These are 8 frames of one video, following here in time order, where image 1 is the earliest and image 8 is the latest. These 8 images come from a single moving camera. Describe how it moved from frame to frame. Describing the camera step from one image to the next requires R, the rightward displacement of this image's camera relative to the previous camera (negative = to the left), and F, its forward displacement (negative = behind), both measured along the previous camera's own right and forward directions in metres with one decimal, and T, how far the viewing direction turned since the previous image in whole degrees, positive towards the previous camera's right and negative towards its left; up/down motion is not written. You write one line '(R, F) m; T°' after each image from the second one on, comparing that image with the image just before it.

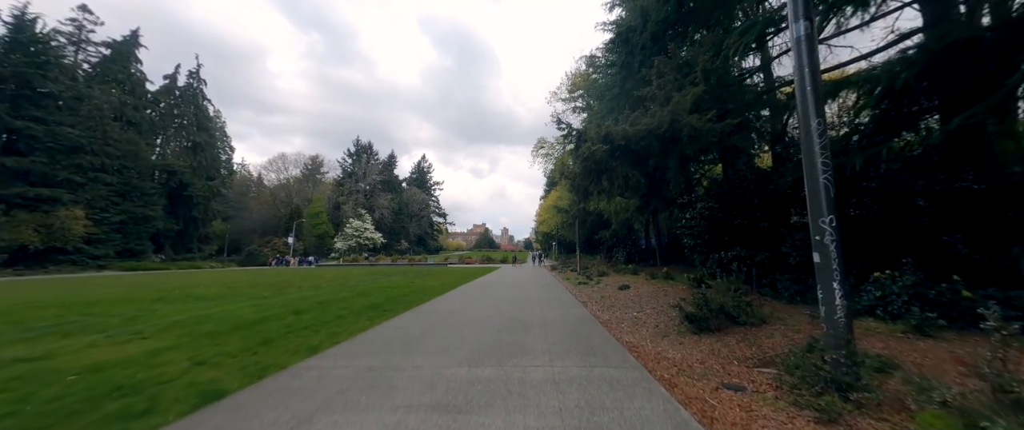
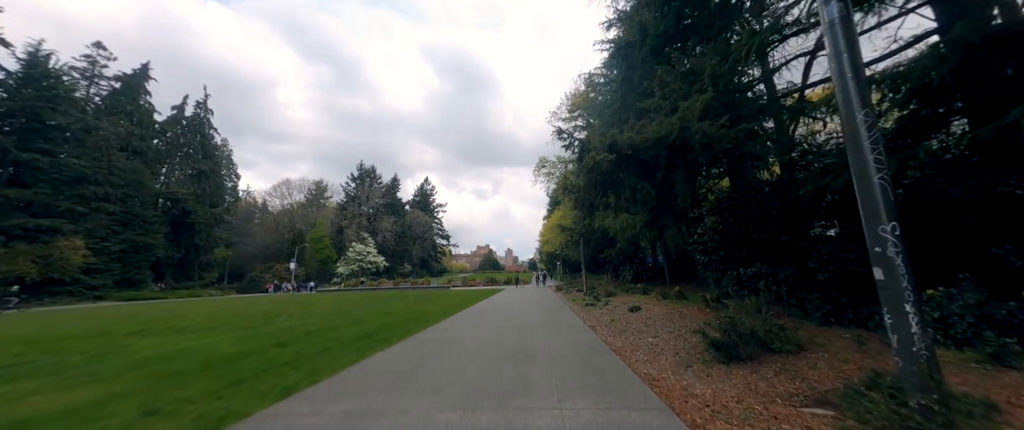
(+0.1, +0.7) m; -1°
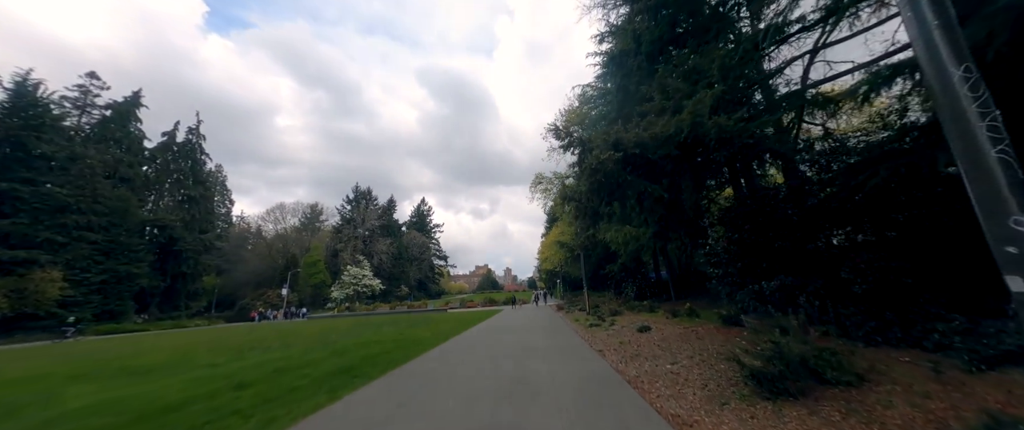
(+0.1, +1.0) m; 0°
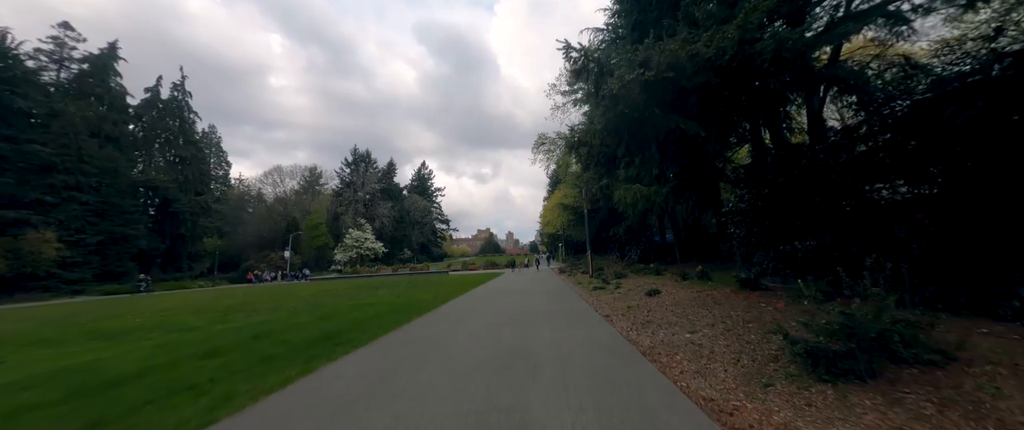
(+0.1, +1.3) m; 0°
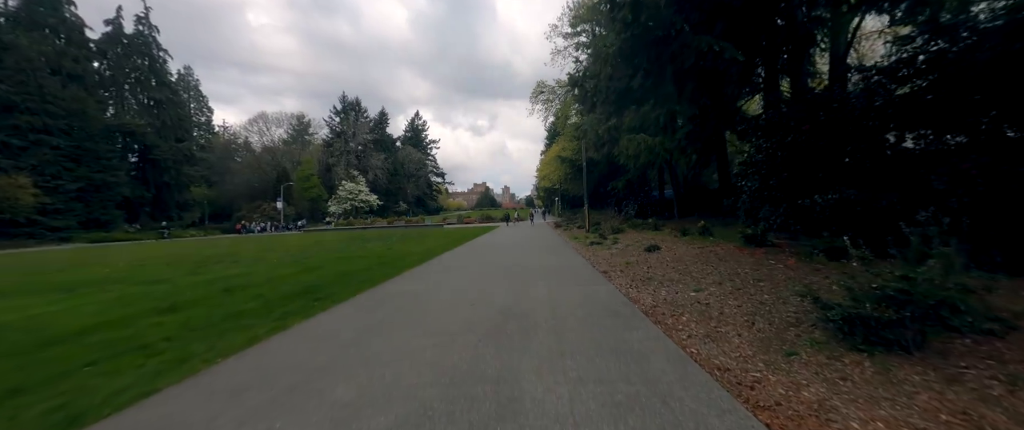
(+0.1, +0.9) m; +1°
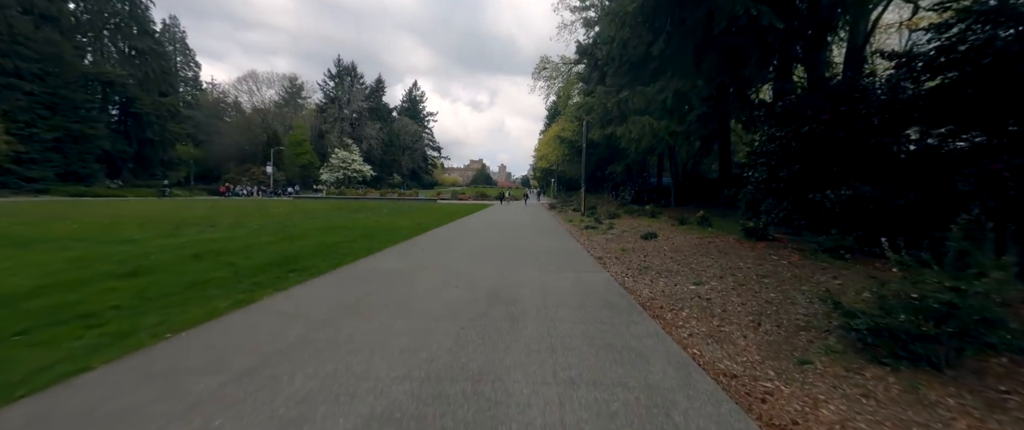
(0.0, +0.5) m; +1°
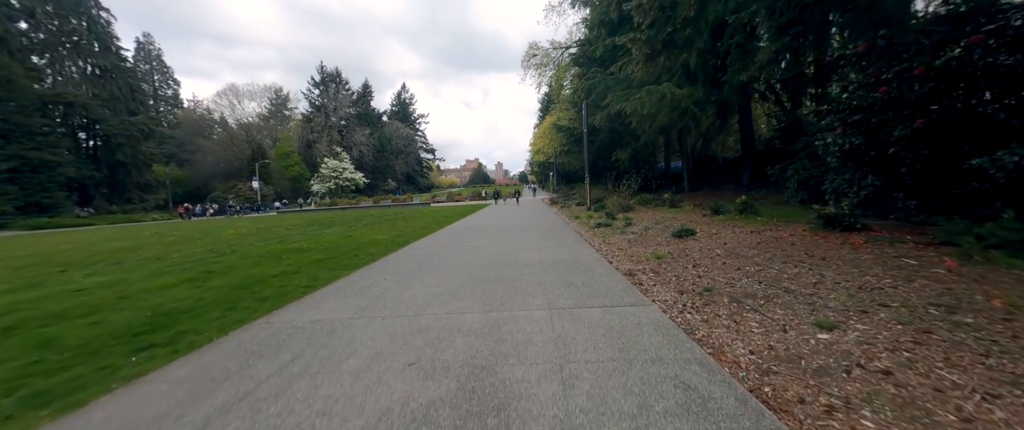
(+0.2, +2.8) m; 0°
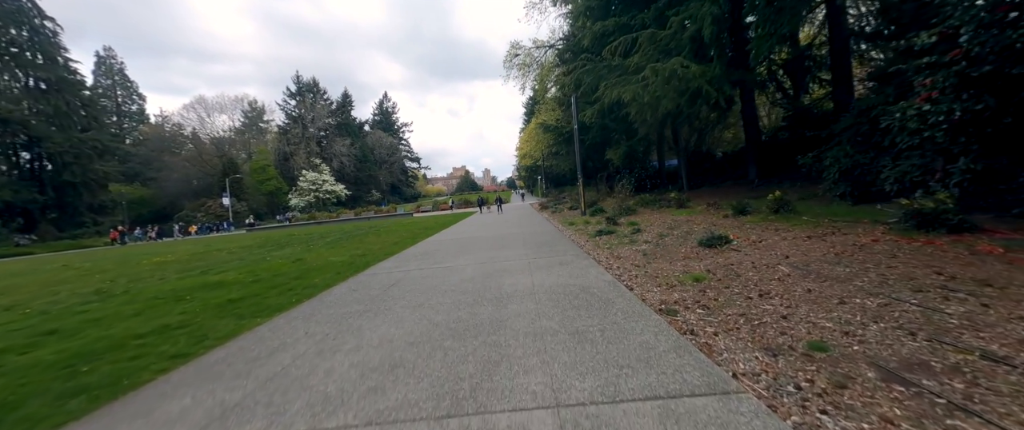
(+0.2, +2.3) m; +2°
